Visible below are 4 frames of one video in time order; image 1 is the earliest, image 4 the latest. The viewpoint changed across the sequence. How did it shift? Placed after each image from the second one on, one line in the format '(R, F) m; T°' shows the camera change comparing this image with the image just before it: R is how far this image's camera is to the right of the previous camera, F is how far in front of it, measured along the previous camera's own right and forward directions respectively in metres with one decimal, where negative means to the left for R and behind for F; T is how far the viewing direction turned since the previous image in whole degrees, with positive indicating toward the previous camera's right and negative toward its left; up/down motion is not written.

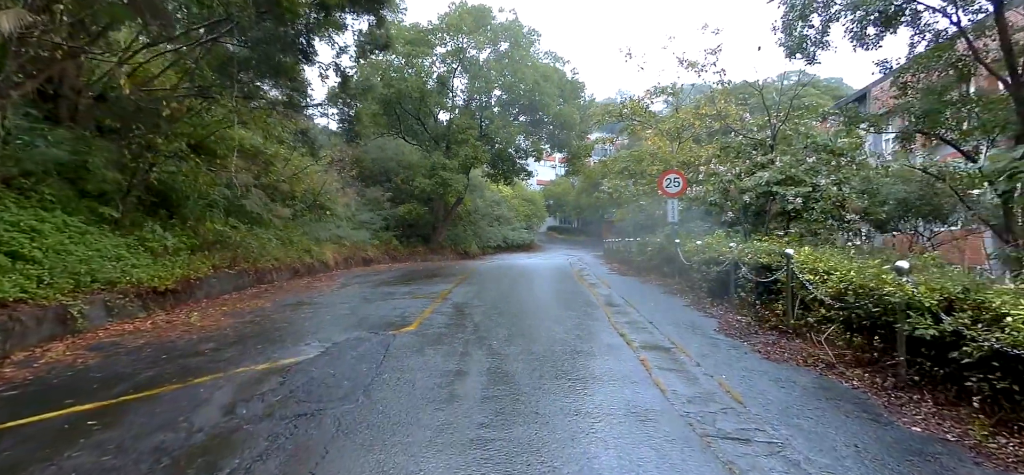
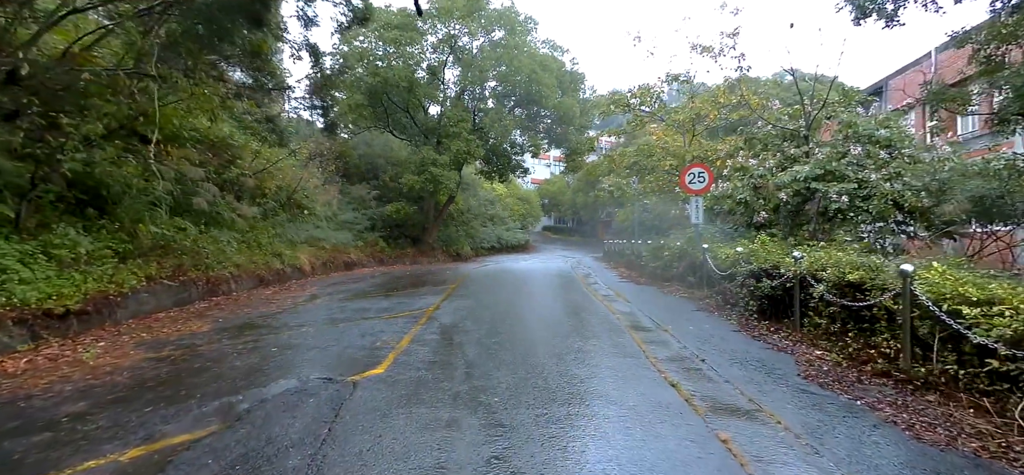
(-0.1, +1.7) m; +1°
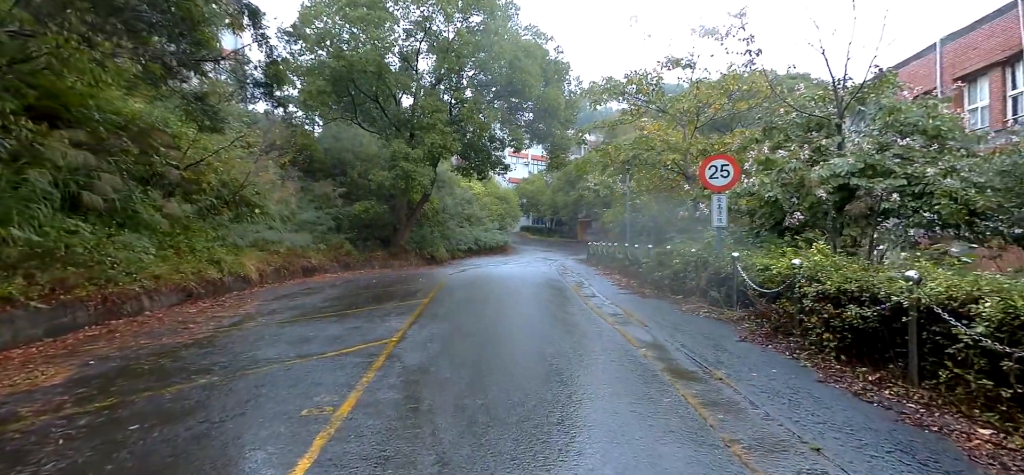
(-0.2, +1.9) m; +3°
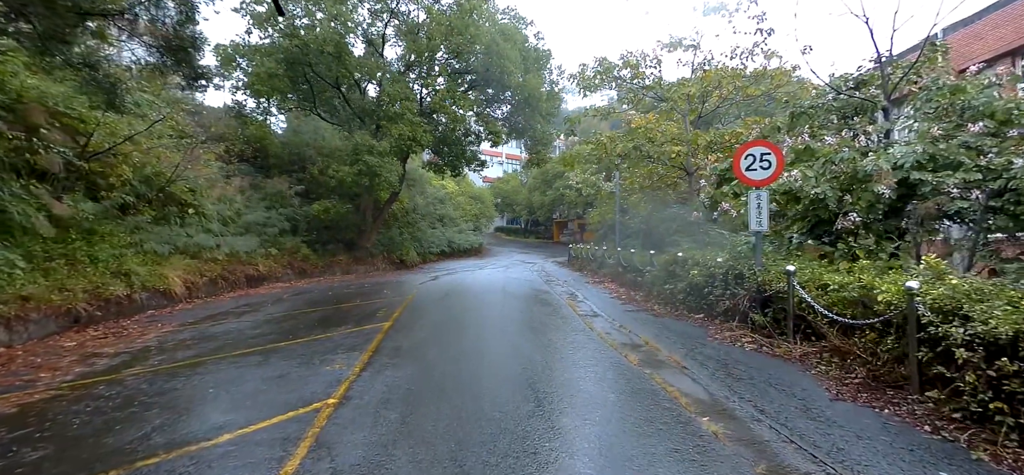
(-0.2, +1.9) m; +3°
